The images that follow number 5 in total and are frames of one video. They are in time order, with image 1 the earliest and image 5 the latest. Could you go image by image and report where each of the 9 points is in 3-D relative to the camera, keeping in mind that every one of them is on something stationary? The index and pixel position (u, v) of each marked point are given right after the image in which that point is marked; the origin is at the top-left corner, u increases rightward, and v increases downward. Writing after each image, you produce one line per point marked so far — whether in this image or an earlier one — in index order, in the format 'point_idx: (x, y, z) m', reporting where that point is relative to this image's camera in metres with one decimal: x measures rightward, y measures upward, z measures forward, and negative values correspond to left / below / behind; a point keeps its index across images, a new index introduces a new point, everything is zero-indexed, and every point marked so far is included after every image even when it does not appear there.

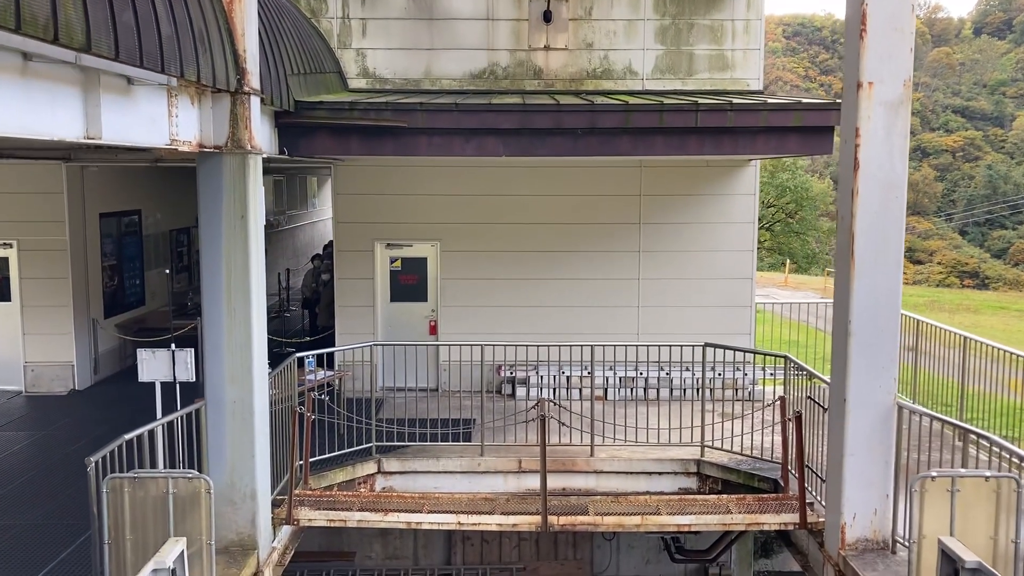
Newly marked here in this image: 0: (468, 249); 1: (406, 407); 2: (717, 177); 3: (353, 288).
0: (-0.5, +0.4, +10.4) m
1: (-1.1, -1.2, +9.5) m
2: (+2.2, +1.2, +10.3) m
3: (-1.8, 0.0, +10.4) m
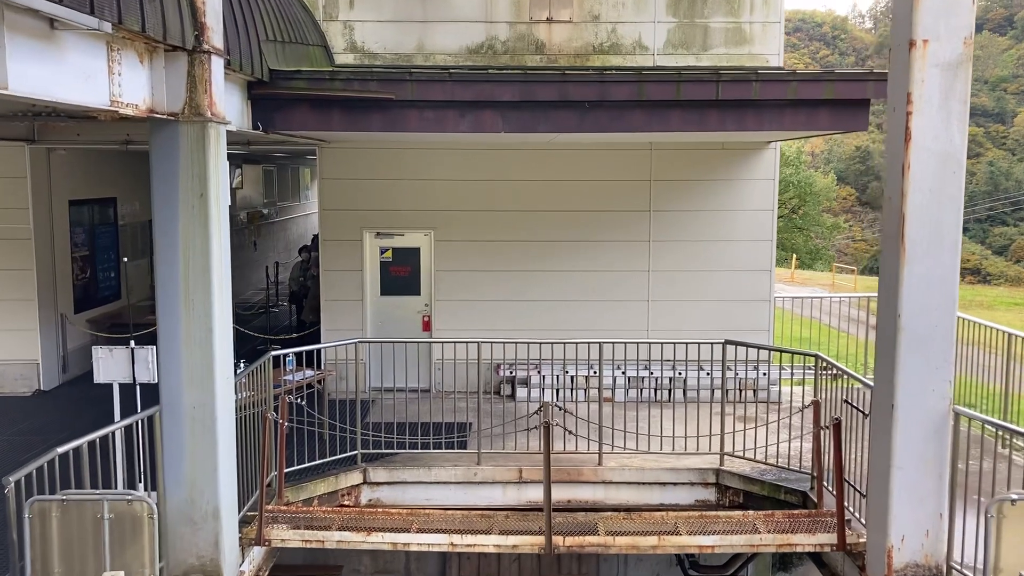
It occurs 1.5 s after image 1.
0: (-0.5, +0.5, +9.6) m
1: (-1.1, -1.2, +8.8) m
2: (+2.2, +1.3, +9.5) m
3: (-1.8, +0.1, +9.7) m
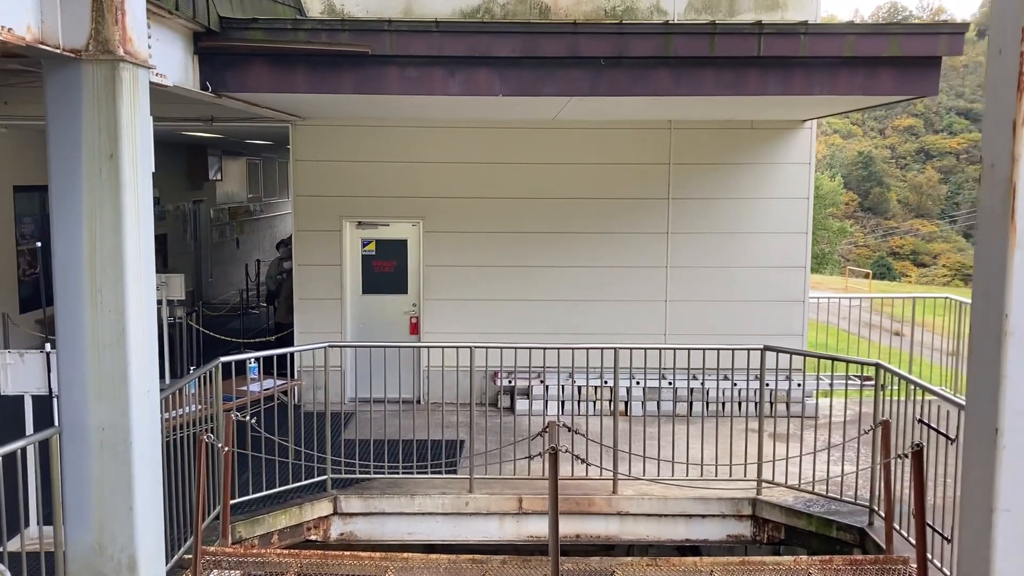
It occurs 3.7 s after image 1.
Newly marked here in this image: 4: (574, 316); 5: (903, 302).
0: (-0.5, +0.5, +8.5) m
1: (-1.1, -1.1, +7.6) m
2: (+2.2, +1.3, +8.4) m
3: (-1.8, +0.1, +8.5) m
4: (+0.6, -0.3, +8.6) m
5: (+7.3, -0.2, +17.5) m
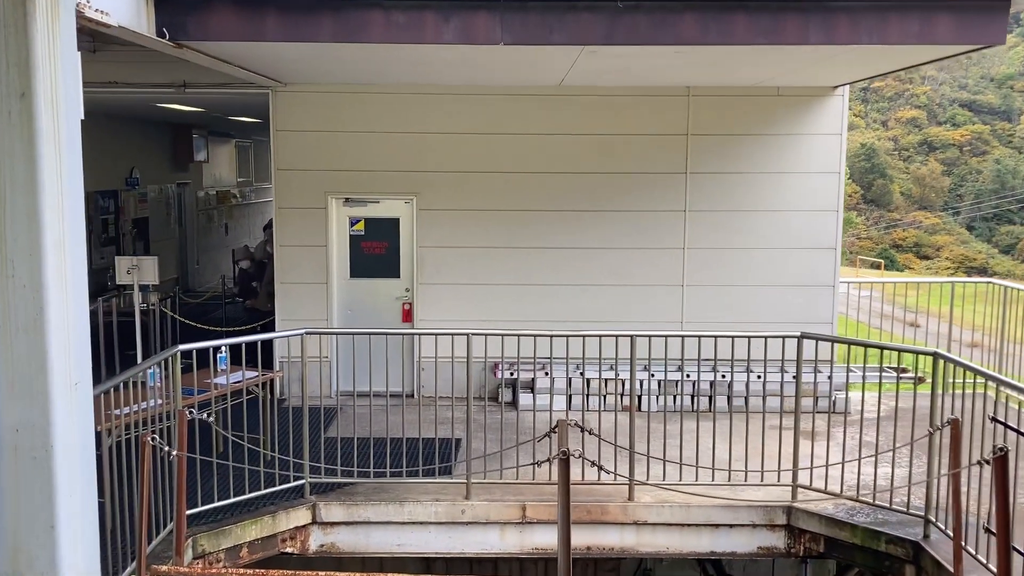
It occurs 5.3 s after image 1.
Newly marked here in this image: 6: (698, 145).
0: (-0.5, +0.7, +7.7) m
1: (-1.1, -1.0, +6.9) m
2: (+2.3, +1.4, +7.6) m
3: (-1.8, +0.3, +7.8) m
4: (+0.6, -0.1, +7.9) m
5: (+7.3, 0.0, +16.8) m
6: (+1.5, +1.2, +7.7) m
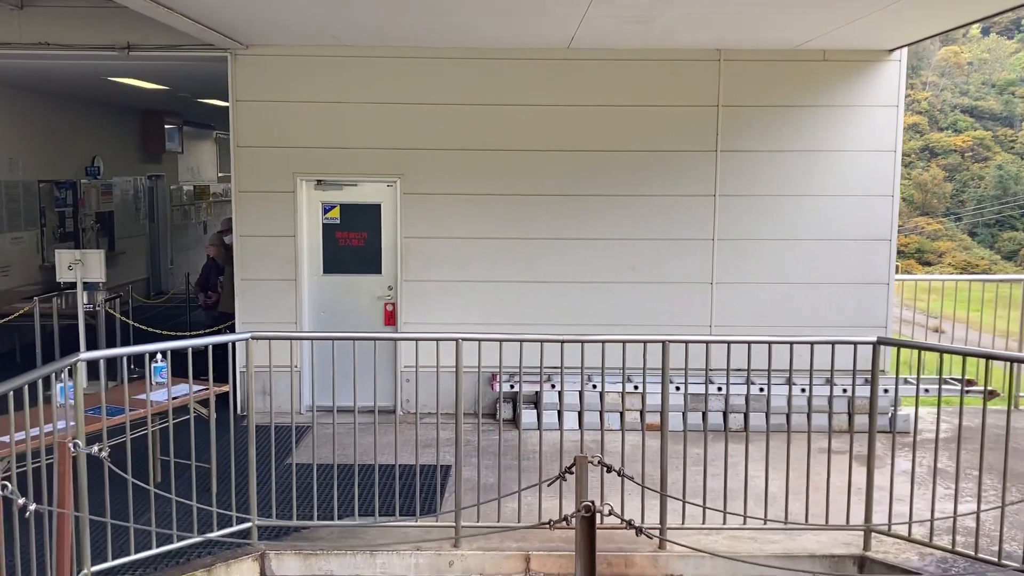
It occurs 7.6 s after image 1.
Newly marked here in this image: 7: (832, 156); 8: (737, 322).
0: (-0.5, +0.7, +6.6) m
1: (-1.1, -1.0, +5.7) m
2: (+2.3, +1.5, +6.5) m
3: (-1.8, +0.3, +6.6) m
4: (+0.6, -0.1, +6.7) m
5: (+7.3, -0.1, +15.7) m
6: (+1.5, +1.2, +6.5) m
7: (+2.2, +0.9, +6.6) m
8: (+1.6, -0.2, +6.7) m
